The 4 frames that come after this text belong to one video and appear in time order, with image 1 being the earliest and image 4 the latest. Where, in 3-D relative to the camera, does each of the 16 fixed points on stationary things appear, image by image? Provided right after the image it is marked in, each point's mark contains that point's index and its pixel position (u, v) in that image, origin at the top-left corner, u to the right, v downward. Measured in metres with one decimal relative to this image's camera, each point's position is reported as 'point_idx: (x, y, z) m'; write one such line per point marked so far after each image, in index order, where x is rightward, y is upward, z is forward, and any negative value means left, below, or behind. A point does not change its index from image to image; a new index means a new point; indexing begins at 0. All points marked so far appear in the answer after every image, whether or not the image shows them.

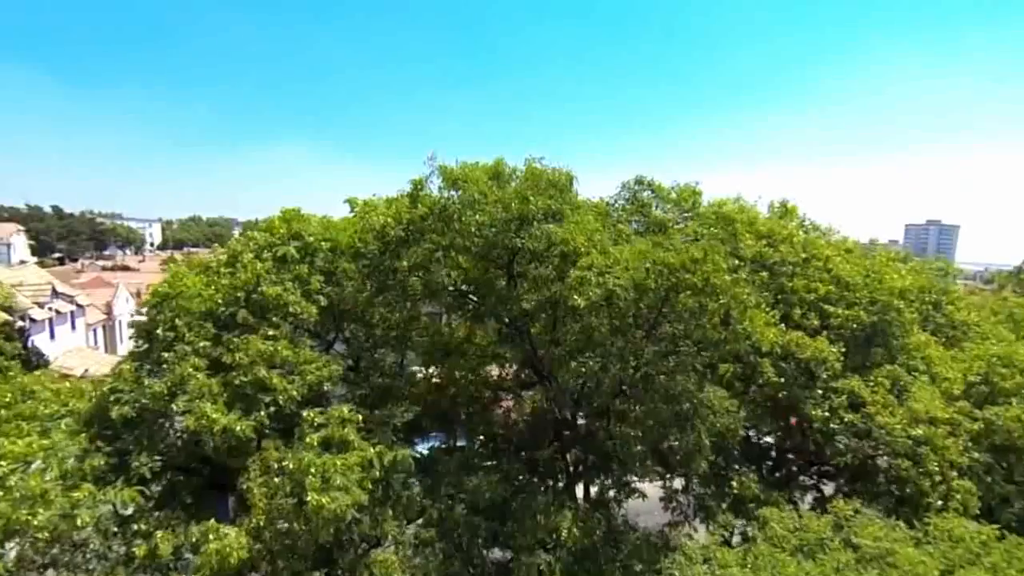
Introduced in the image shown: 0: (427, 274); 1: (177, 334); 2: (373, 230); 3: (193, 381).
0: (-0.9, +0.2, +6.8) m
1: (-3.6, -0.5, +6.5) m
2: (-1.7, +0.7, +7.3) m
3: (-3.1, -0.9, +6.0) m
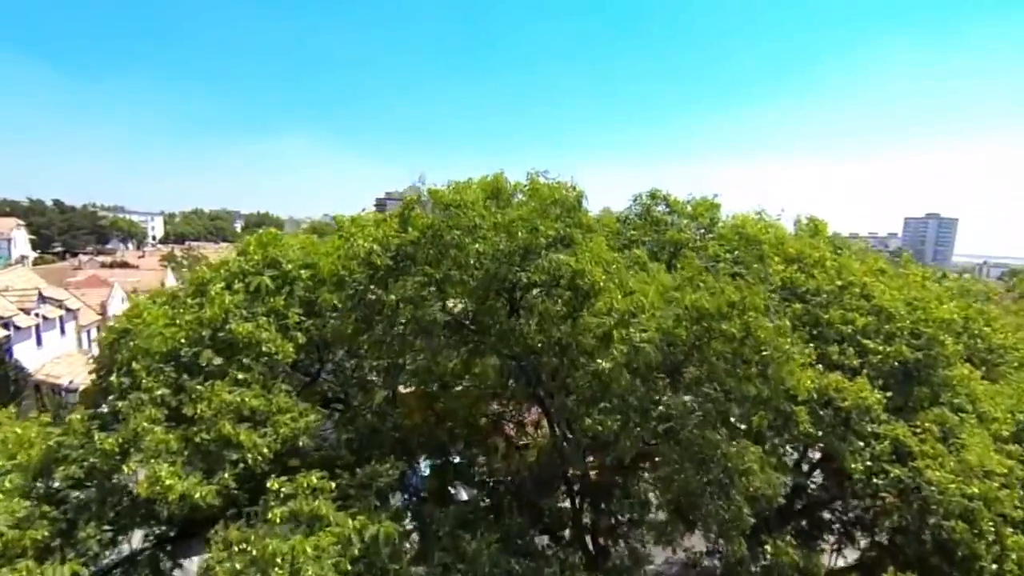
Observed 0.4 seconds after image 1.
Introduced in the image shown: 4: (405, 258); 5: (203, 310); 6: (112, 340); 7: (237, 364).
0: (-0.9, -0.2, +6.0) m
1: (-3.6, -0.9, +5.8) m
2: (-1.6, +0.3, +6.5) m
3: (-3.1, -1.3, +5.2) m
4: (-1.1, +0.3, +6.3) m
5: (-3.1, -0.2, +6.1) m
6: (-4.1, -0.5, +6.3) m
7: (-2.6, -0.7, +5.8) m
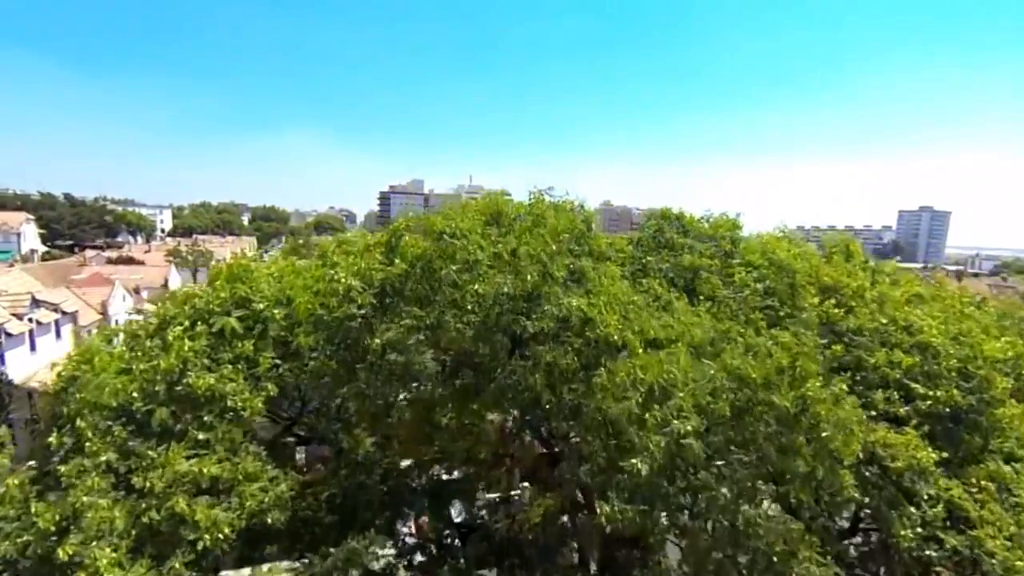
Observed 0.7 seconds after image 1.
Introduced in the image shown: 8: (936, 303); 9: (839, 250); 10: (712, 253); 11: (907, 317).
0: (-0.9, -0.6, +5.2) m
1: (-3.6, -1.2, +5.0) m
2: (-1.6, -0.1, +5.7) m
3: (-3.1, -1.7, +4.5) m
4: (-1.1, -0.1, +5.5) m
5: (-3.1, -0.6, +5.4) m
6: (-4.1, -0.9, +5.6) m
7: (-2.6, -1.1, +5.1) m
8: (+5.7, -0.2, +8.2) m
9: (+4.3, +0.5, +8.1) m
10: (+2.4, +0.4, +7.3) m
11: (+4.5, -0.3, +7.0) m
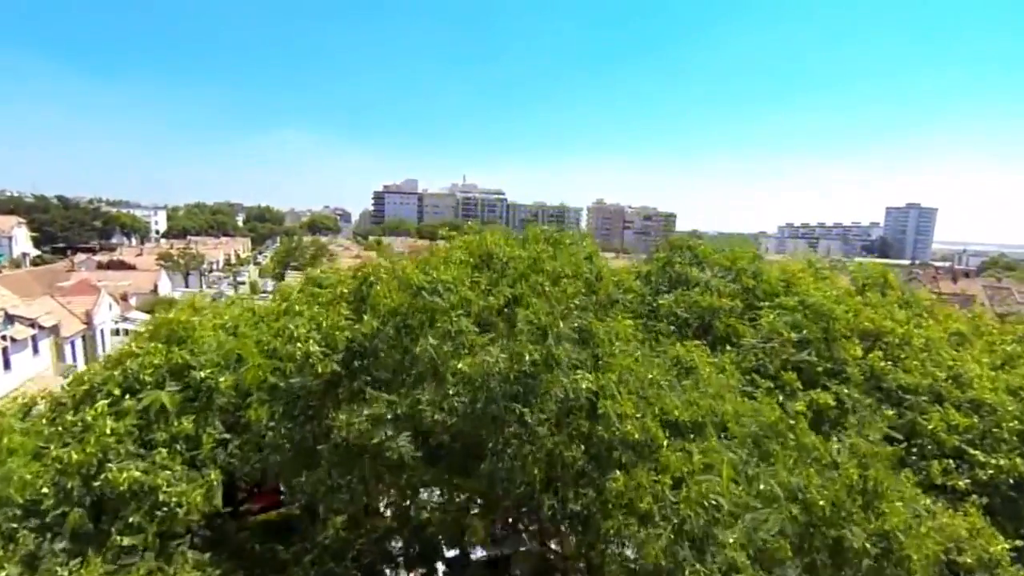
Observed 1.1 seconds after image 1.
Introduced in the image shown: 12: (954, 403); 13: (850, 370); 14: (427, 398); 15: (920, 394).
0: (-1.0, -1.1, +4.3) m
1: (-3.6, -1.7, +4.1) m
2: (-1.7, -0.5, +4.8) m
3: (-3.2, -2.2, +3.6) m
4: (-1.1, -0.6, +4.6) m
5: (-3.1, -1.1, +4.5) m
6: (-4.1, -1.4, +4.6) m
7: (-2.7, -1.6, +4.2) m
8: (+5.6, -0.6, +7.3) m
9: (+4.3, +0.1, +7.2) m
10: (+2.4, 0.0, +6.4) m
11: (+4.5, -0.8, +6.1) m
12: (+4.1, -1.1, +5.8) m
13: (+3.1, -0.7, +5.6) m
14: (-0.6, -0.7, +4.2) m
15: (+3.8, -1.0, +5.8) m
